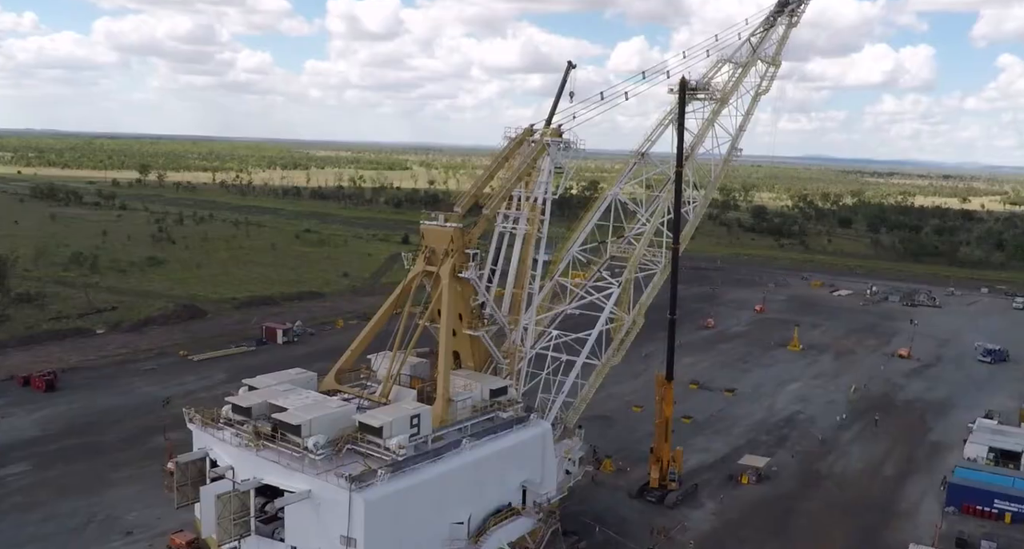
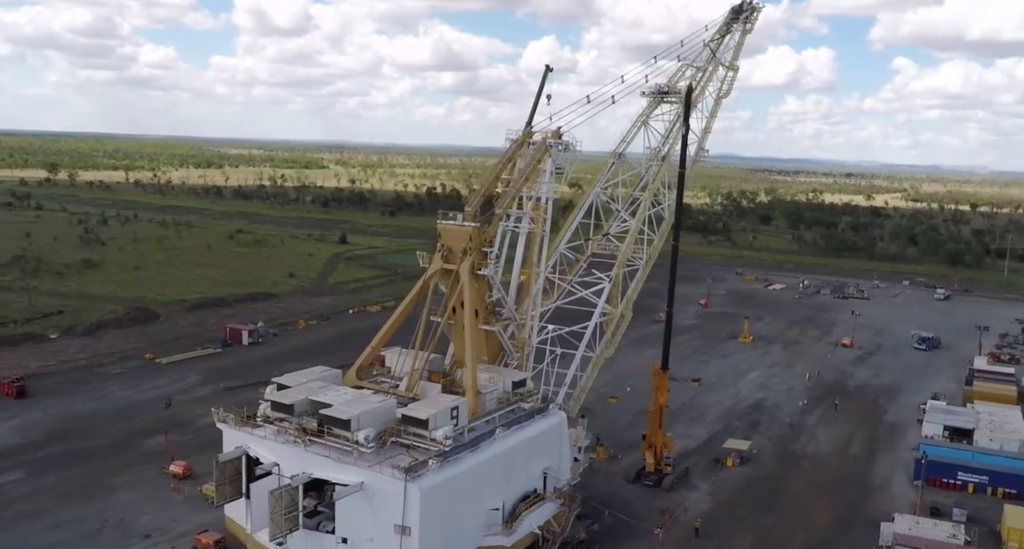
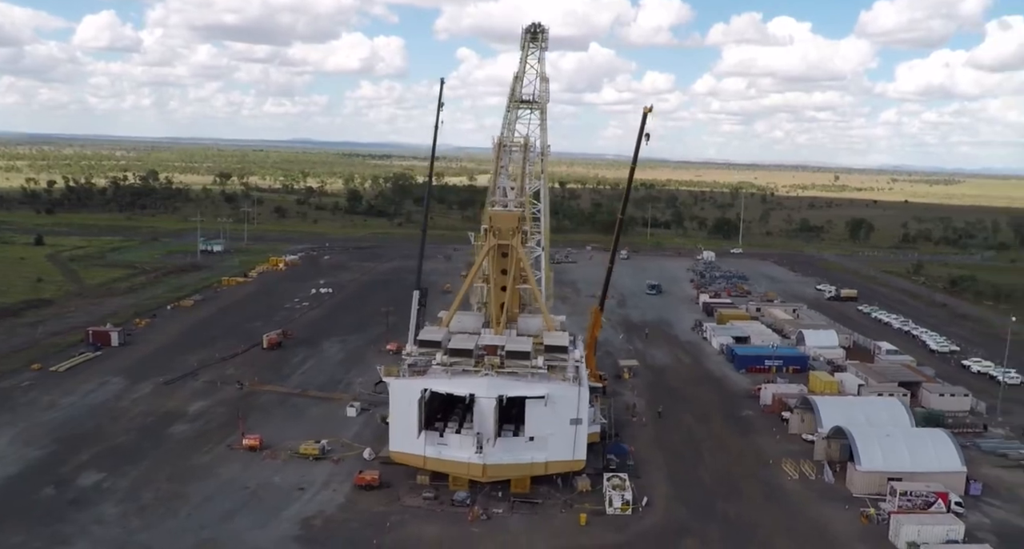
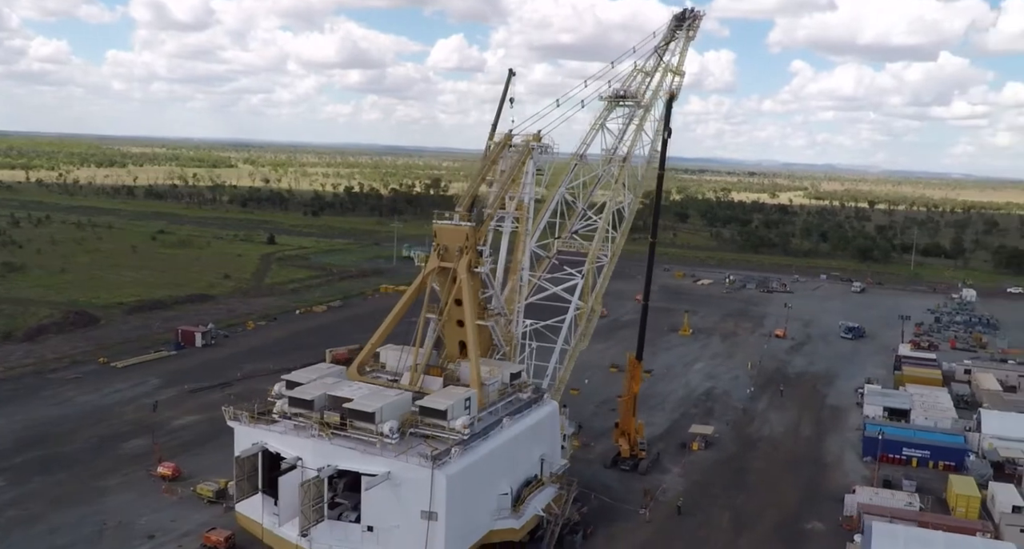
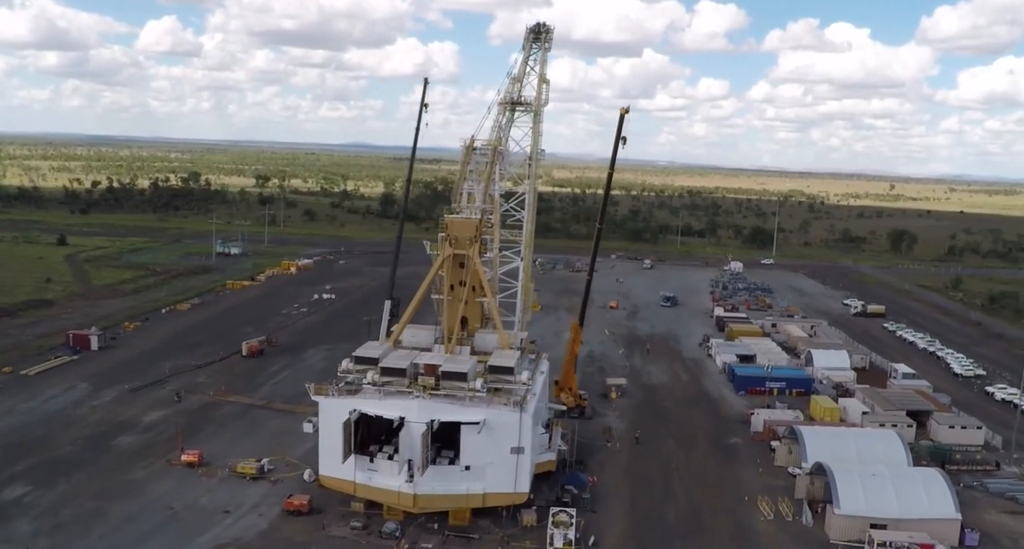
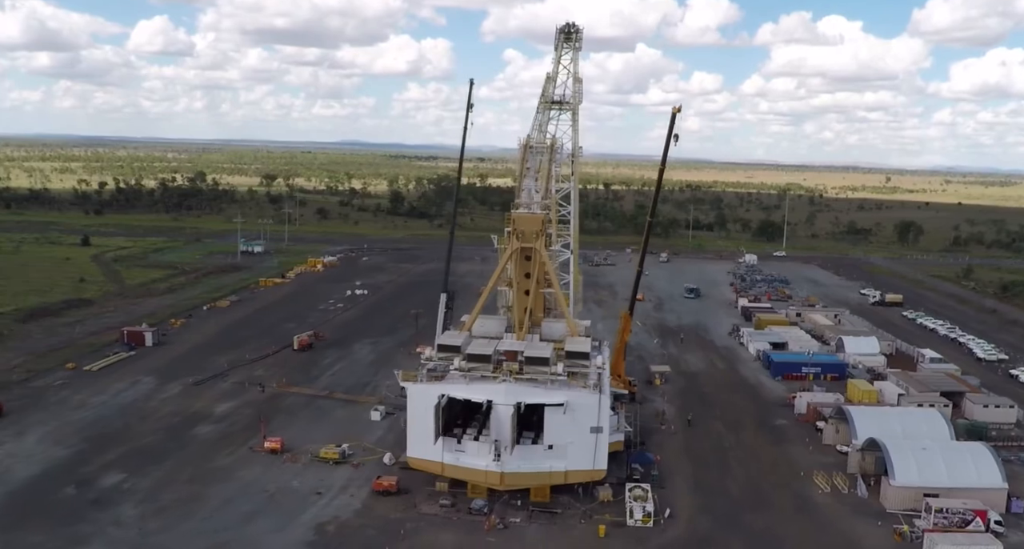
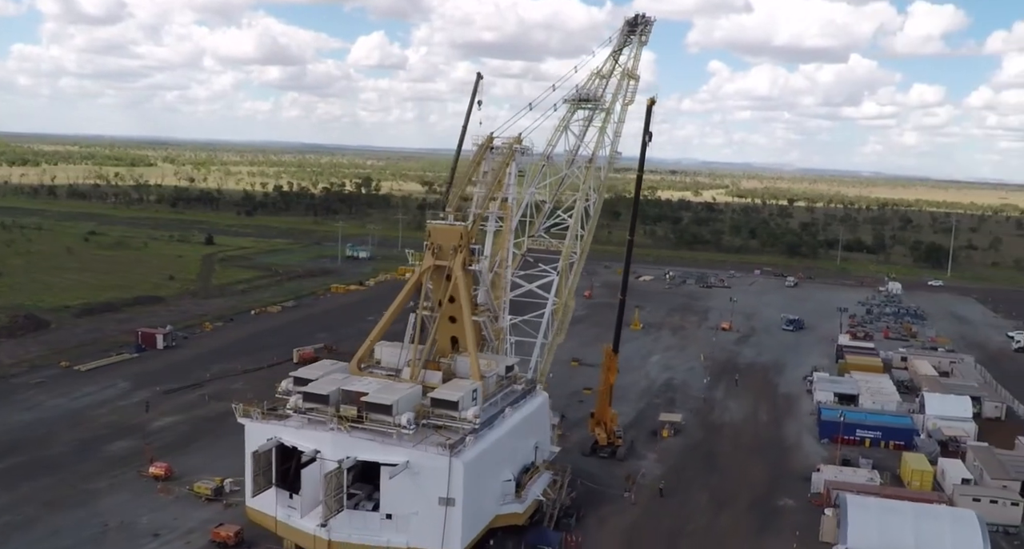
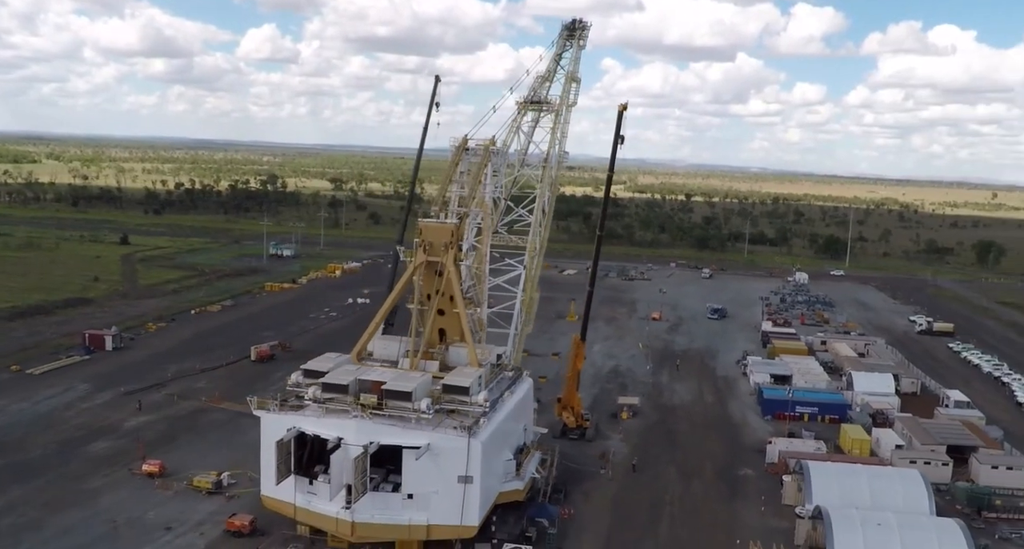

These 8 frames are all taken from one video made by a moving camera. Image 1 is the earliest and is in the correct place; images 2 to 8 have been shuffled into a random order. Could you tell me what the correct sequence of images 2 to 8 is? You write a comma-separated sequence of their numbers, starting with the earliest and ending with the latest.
2, 4, 7, 8, 5, 6, 3
